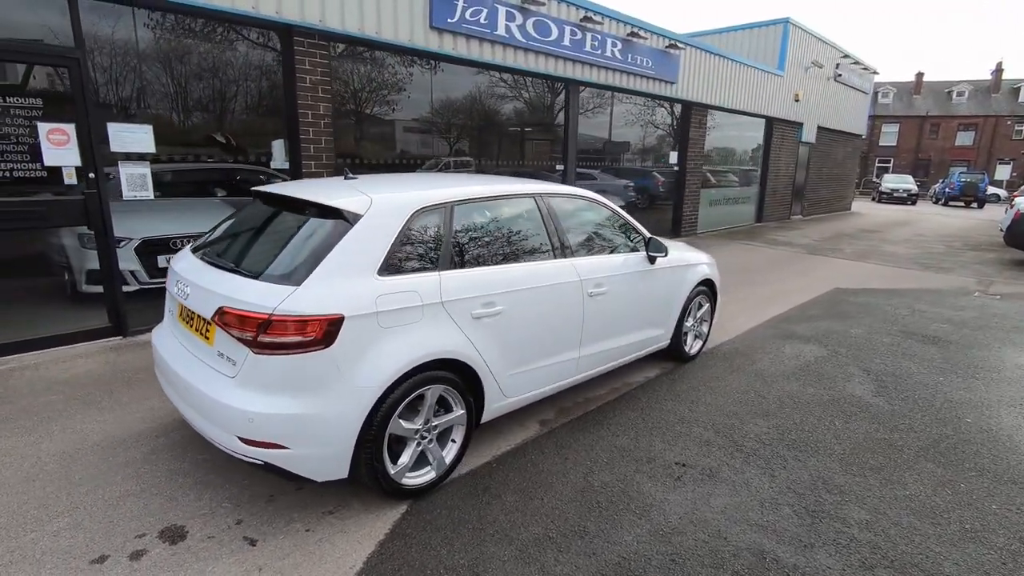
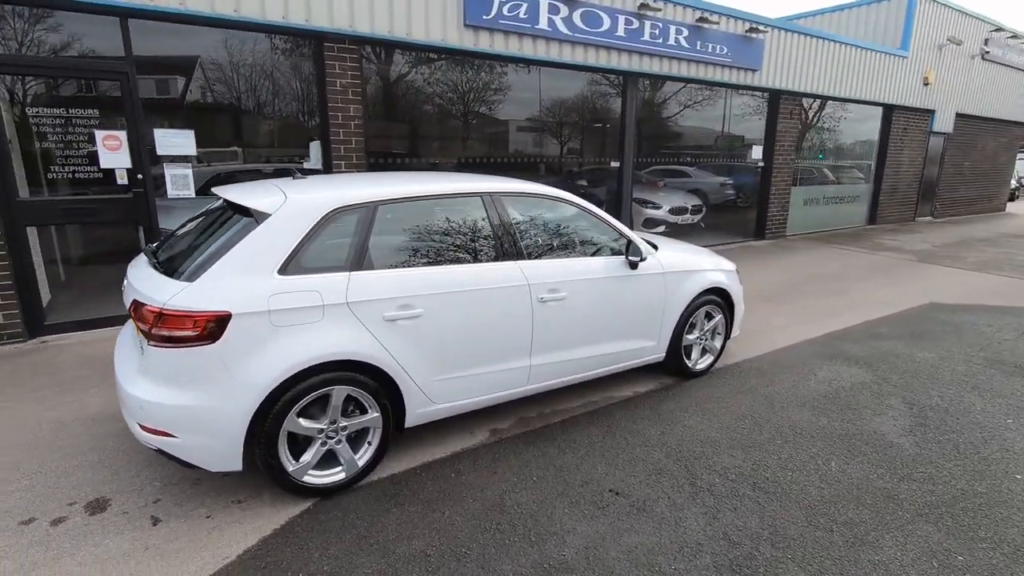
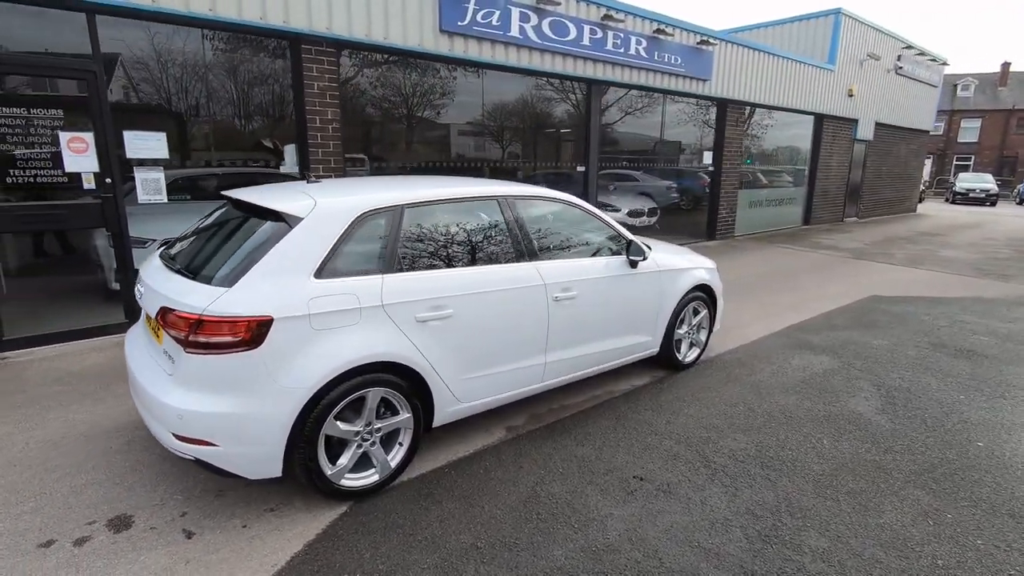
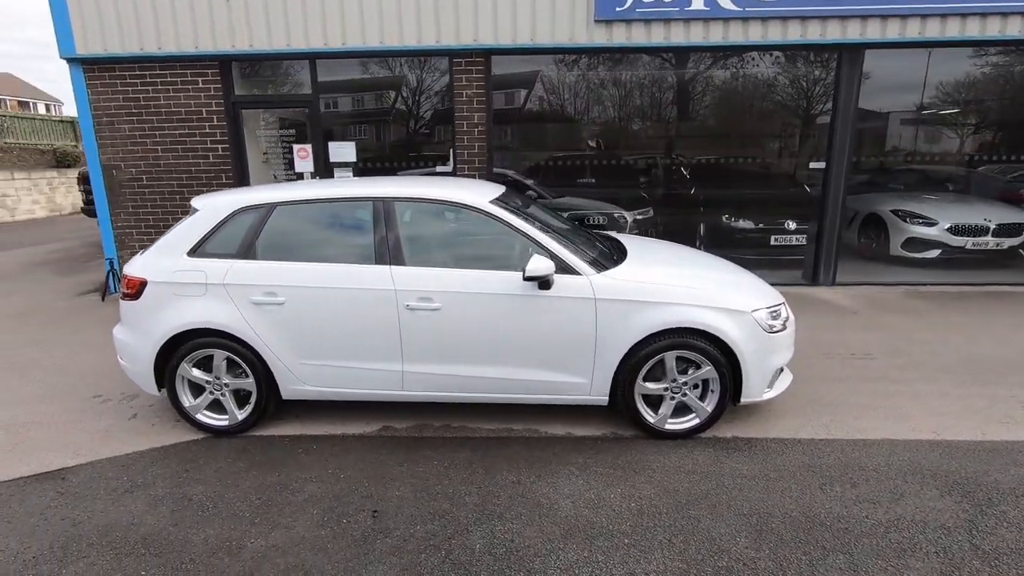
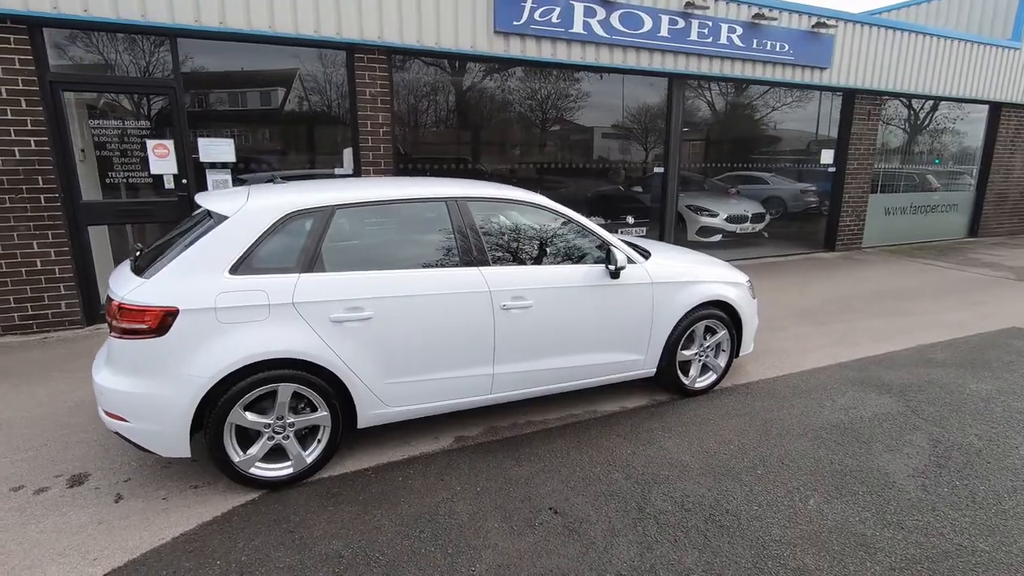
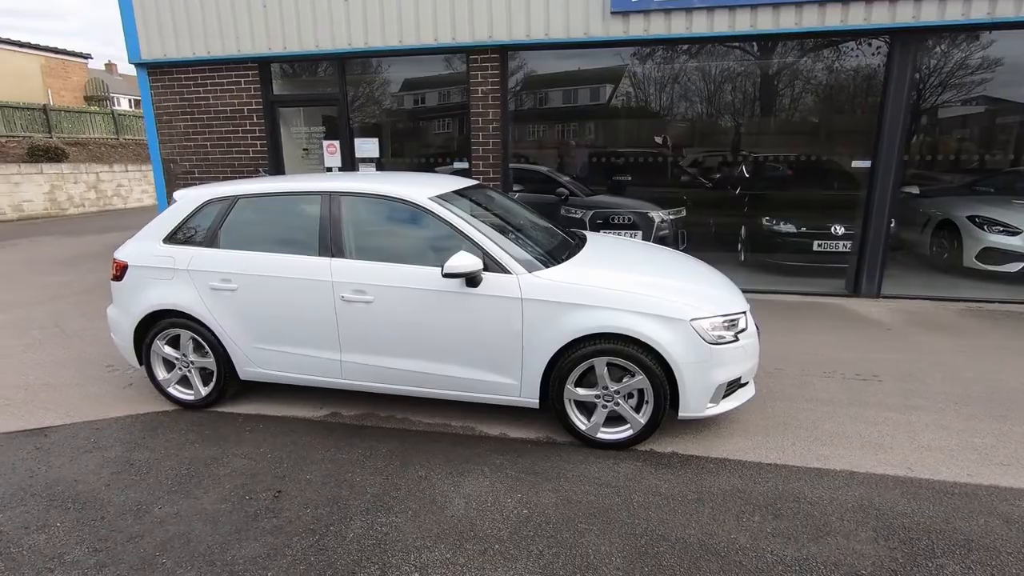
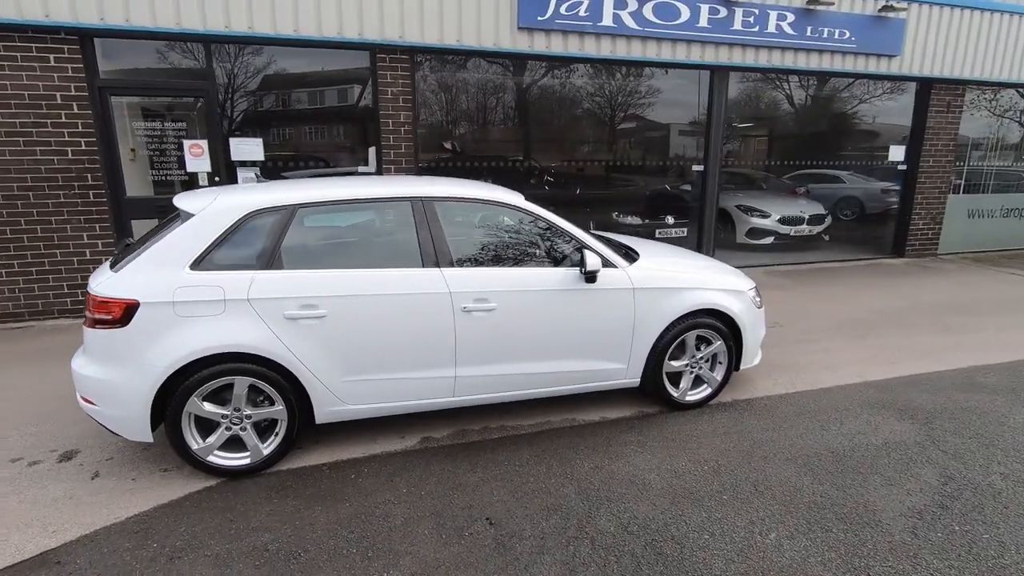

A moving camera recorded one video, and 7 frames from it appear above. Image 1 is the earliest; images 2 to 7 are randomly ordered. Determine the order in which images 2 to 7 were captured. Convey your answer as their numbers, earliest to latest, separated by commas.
3, 2, 5, 7, 4, 6
